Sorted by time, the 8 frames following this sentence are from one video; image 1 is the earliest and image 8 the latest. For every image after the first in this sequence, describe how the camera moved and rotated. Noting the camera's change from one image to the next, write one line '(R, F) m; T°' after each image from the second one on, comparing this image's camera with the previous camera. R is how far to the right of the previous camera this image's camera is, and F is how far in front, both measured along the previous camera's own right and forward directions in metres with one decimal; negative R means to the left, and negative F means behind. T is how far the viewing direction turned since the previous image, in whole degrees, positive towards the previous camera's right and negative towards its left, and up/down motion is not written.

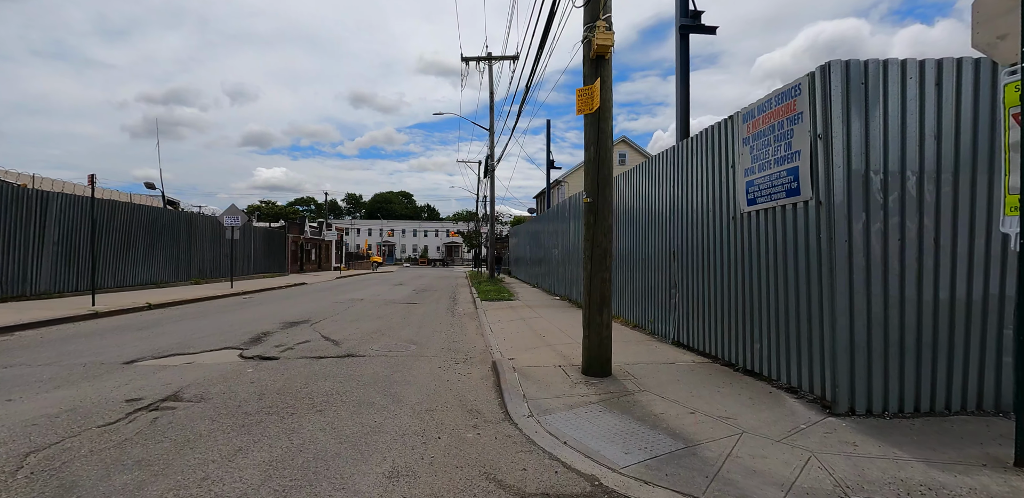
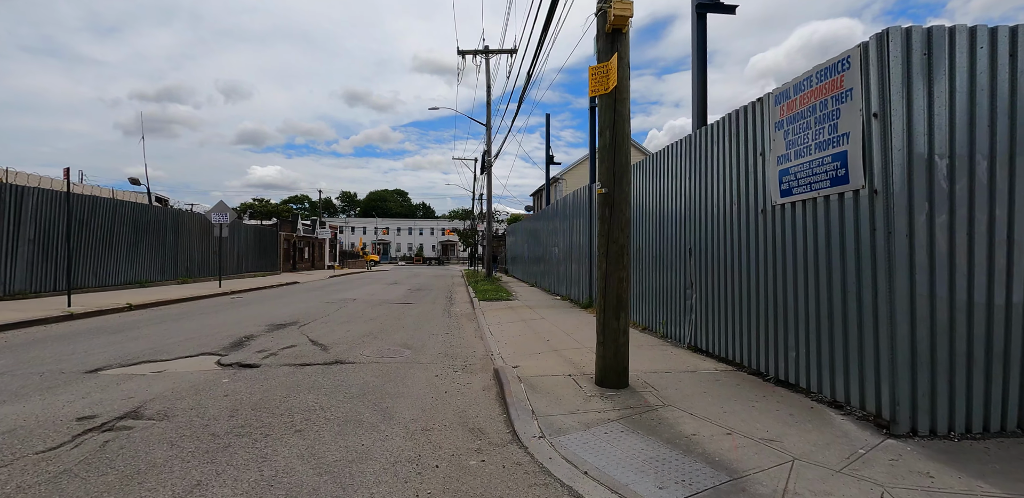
(-0.1, +0.6) m; +1°
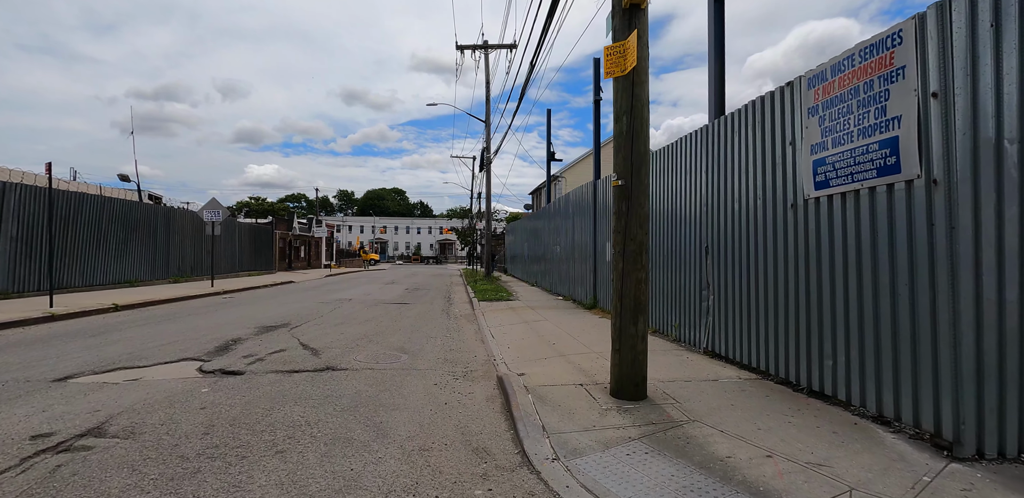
(-0.1, +0.5) m; 0°
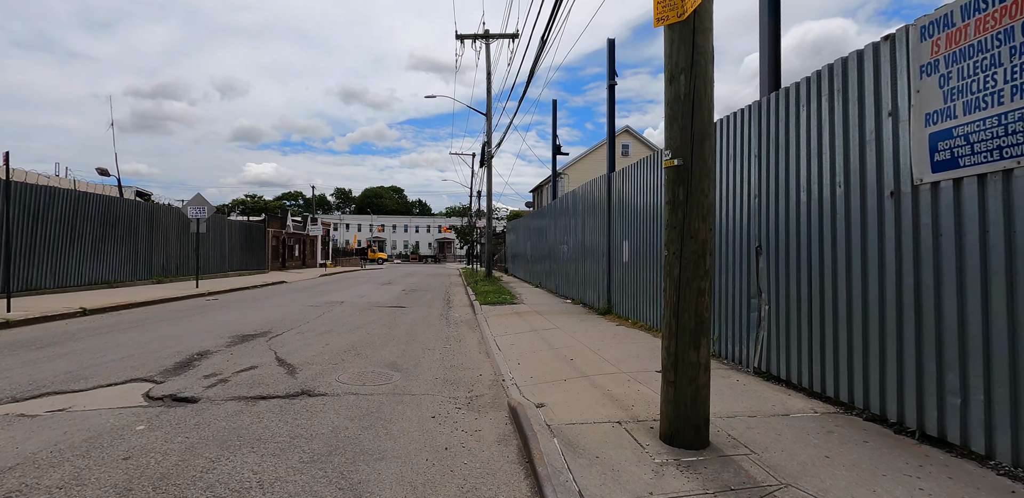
(-0.2, +1.1) m; 0°
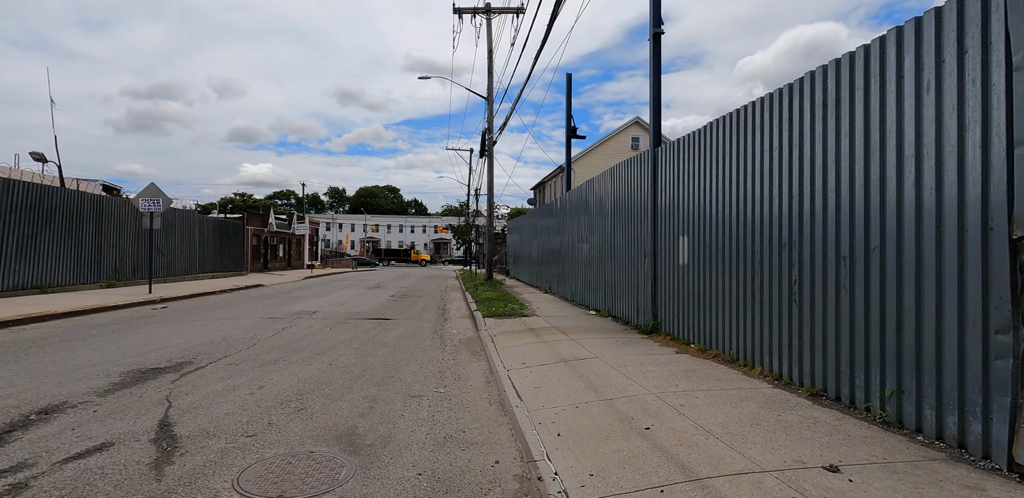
(-0.3, +2.5) m; 0°
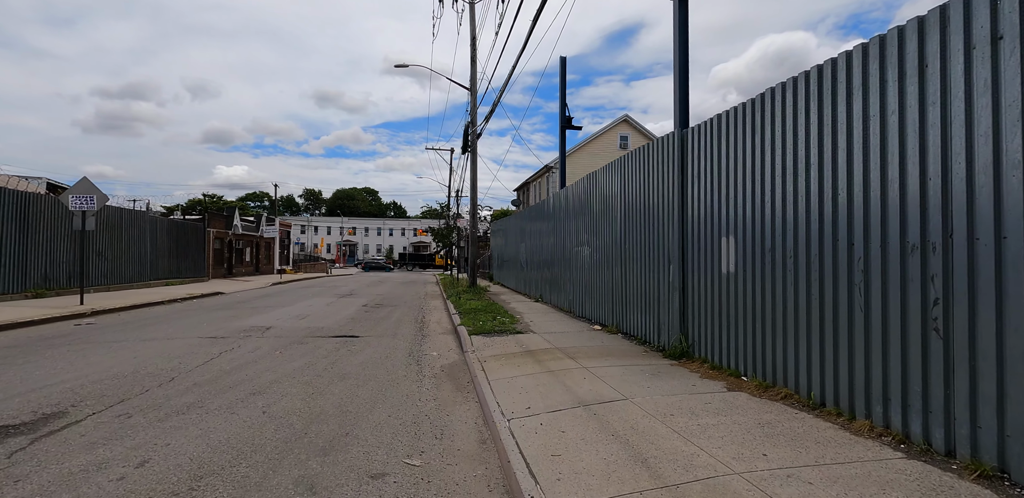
(-0.2, +1.6) m; +2°
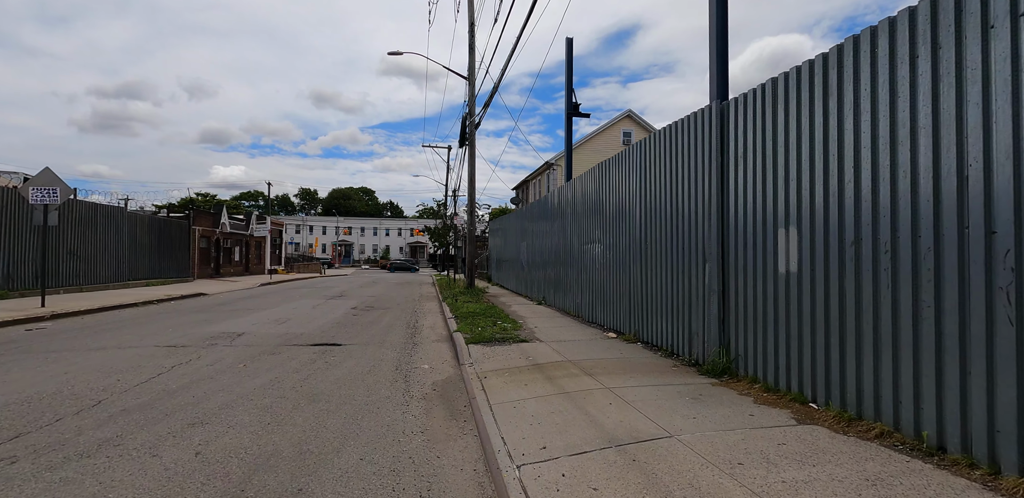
(-0.1, +1.1) m; 0°
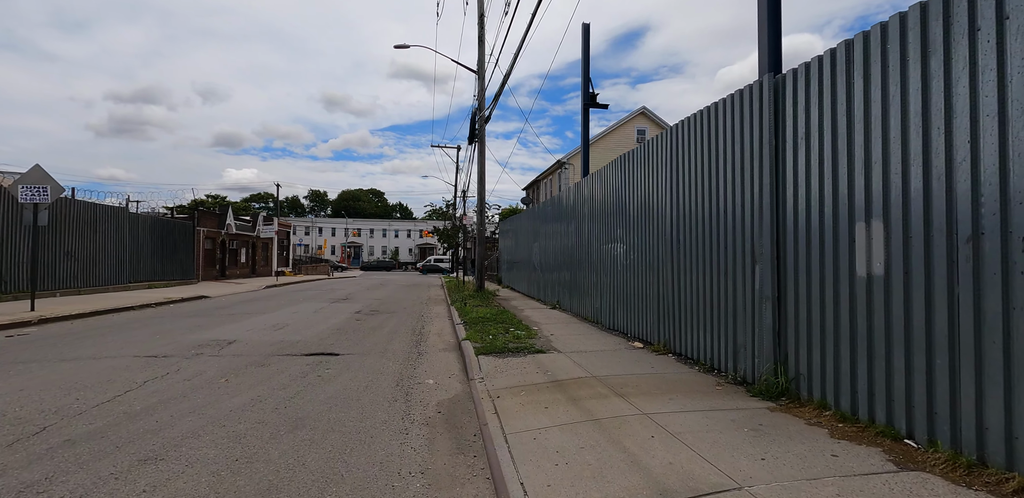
(-0.1, +0.8) m; -1°
